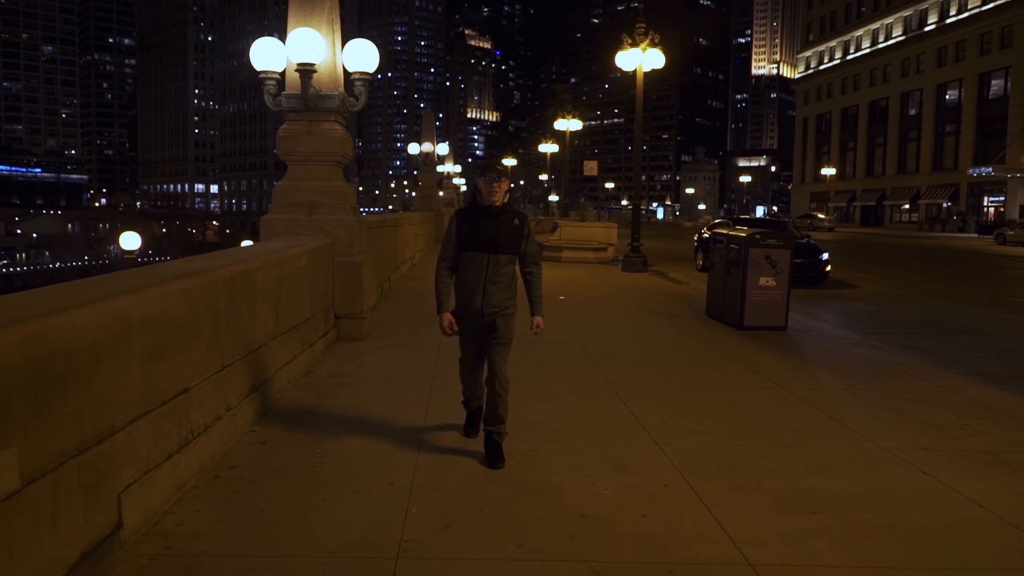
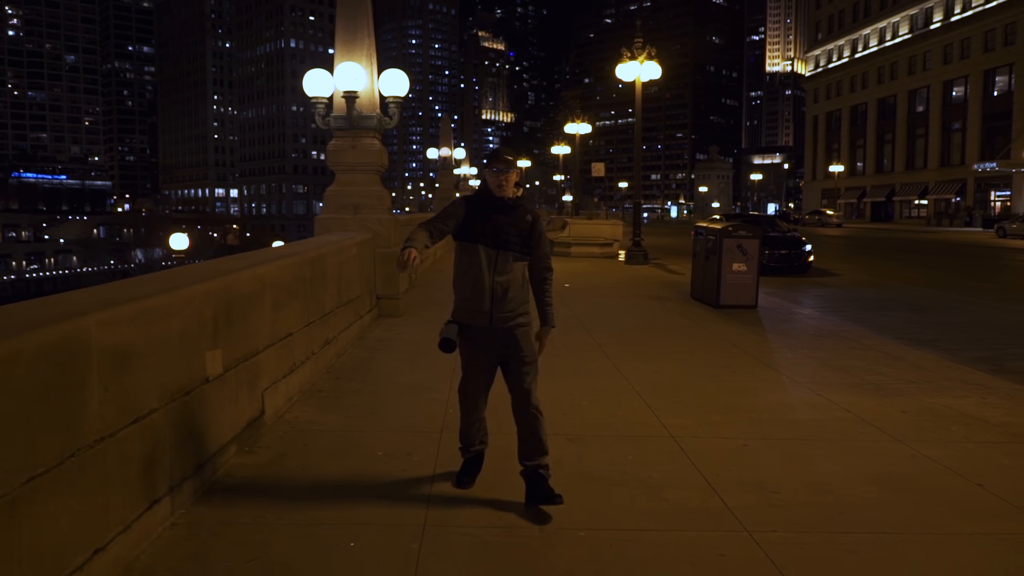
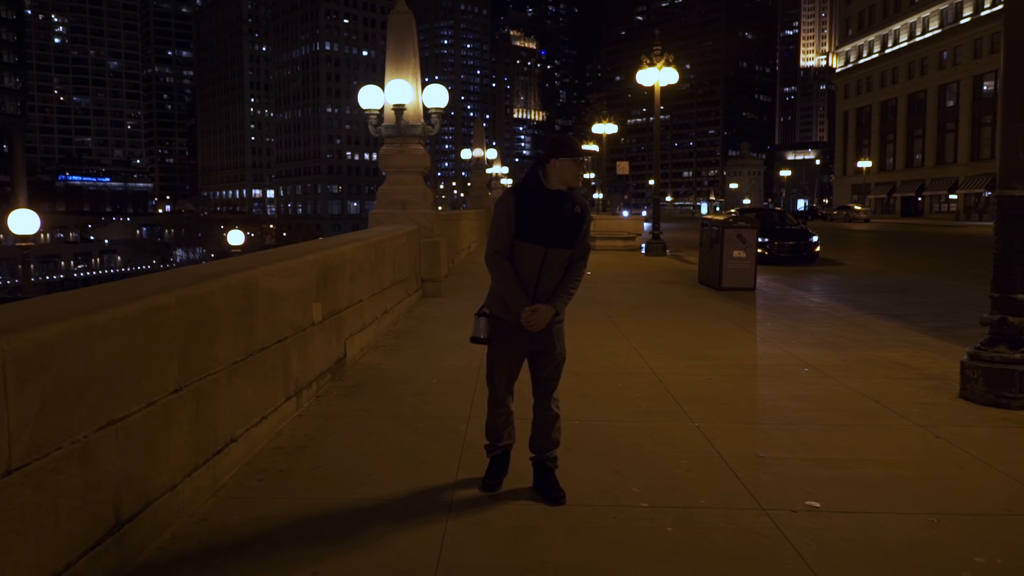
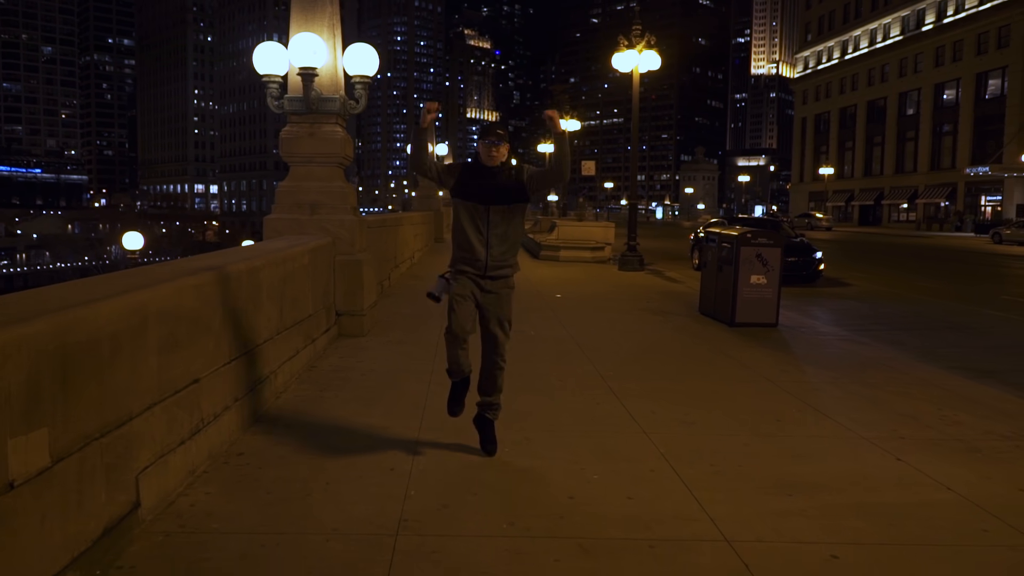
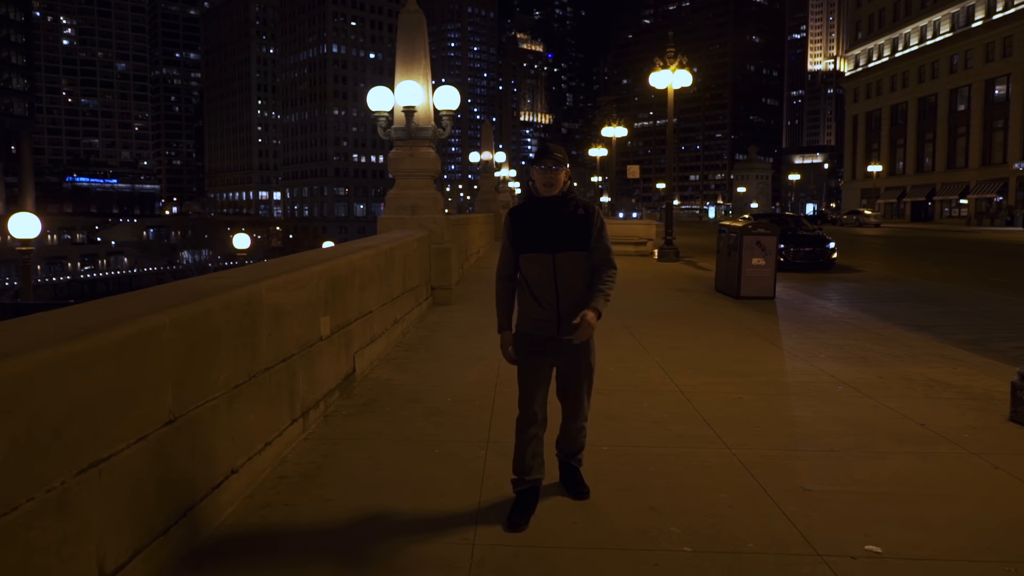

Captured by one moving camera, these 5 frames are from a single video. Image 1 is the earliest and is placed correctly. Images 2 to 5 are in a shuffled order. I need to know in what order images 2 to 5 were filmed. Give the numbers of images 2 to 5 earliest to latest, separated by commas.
4, 2, 5, 3
